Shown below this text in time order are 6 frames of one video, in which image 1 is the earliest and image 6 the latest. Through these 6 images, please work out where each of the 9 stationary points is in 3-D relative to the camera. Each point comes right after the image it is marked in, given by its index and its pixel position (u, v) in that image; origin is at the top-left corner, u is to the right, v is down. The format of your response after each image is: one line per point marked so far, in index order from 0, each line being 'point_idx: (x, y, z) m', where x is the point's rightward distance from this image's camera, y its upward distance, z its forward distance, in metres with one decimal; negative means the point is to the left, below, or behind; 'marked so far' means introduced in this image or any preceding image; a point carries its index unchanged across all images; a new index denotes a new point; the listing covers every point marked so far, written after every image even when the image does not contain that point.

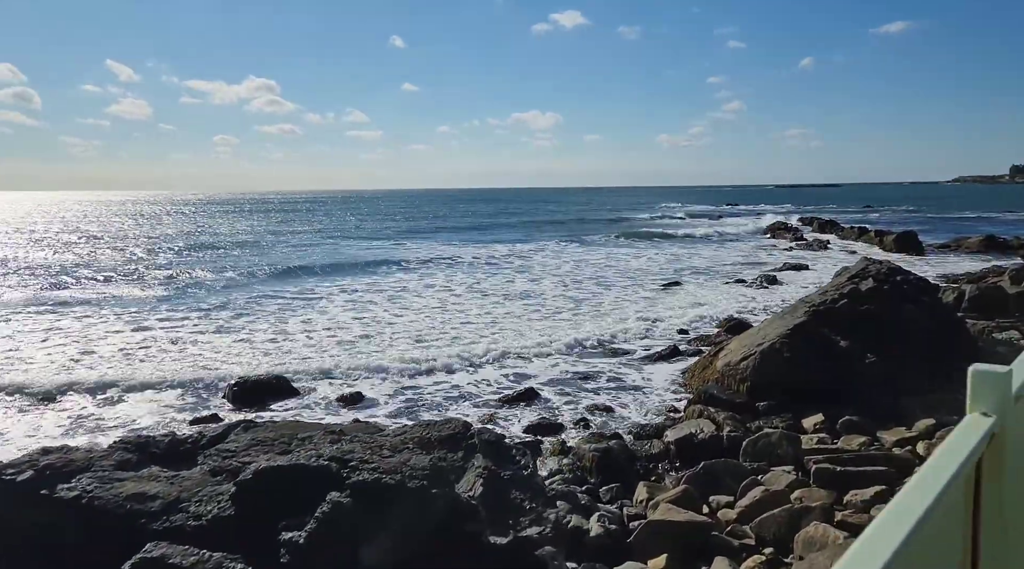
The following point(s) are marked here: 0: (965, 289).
0: (+10.8, -0.1, +17.6) m
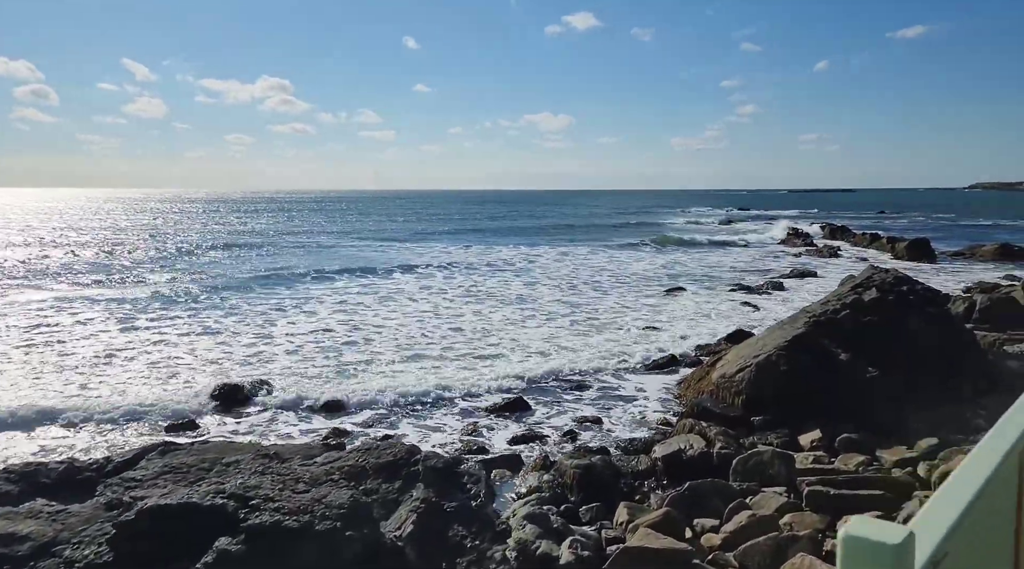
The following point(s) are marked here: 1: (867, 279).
0: (+10.7, -0.3, +17.0) m
1: (+5.8, +0.1, +12.0) m
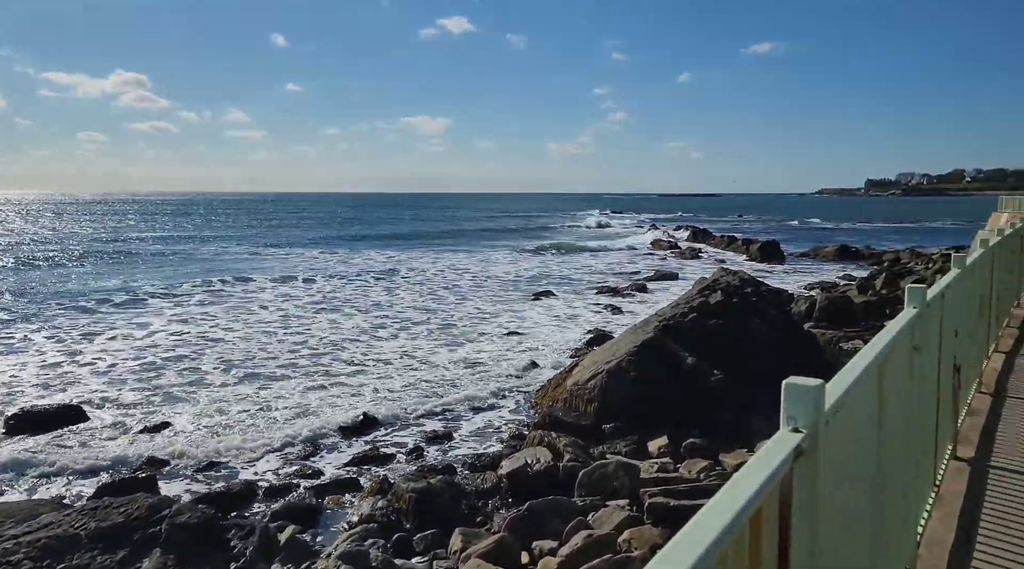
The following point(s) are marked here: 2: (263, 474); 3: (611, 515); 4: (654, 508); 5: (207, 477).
0: (+7.4, -0.3, +17.9) m
1: (+3.3, 0.0, +12.2) m
2: (-3.0, -2.3, +9.1) m
3: (+1.0, -2.2, +7.1) m
4: (+1.4, -2.2, +7.2) m
5: (-3.7, -2.3, +8.9) m
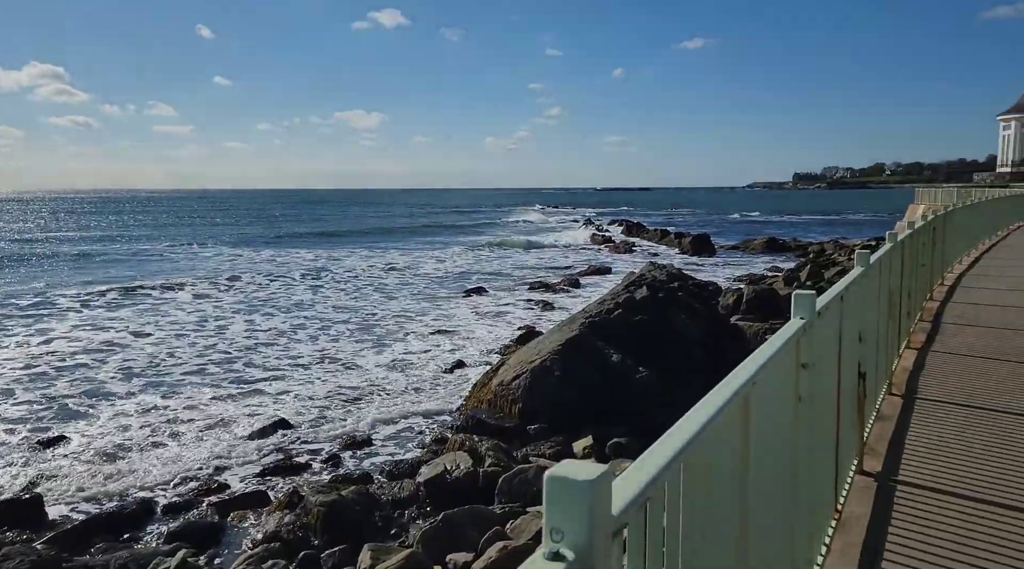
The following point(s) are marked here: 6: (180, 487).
0: (+5.7, -0.2, +18.1) m
1: (+2.1, +0.1, +12.1) m
2: (-4.0, -2.4, +8.4) m
3: (+0.2, -2.2, +6.8) m
4: (+0.6, -2.2, +6.9) m
5: (-4.6, -2.4, +8.2) m
6: (-3.8, -2.3, +8.5) m
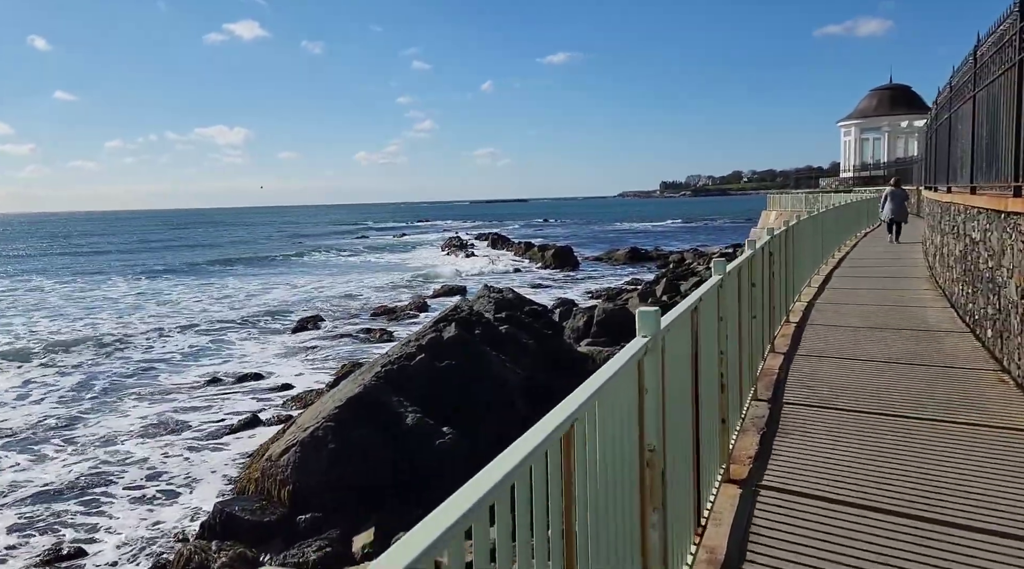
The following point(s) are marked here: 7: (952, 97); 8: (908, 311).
0: (+1.8, -0.6, +16.6) m
1: (-0.8, -0.4, +10.0) m
2: (-6.1, -3.0, +5.4) m
3: (-1.7, -2.6, +4.5) m
4: (-1.4, -2.6, +4.7) m
5: (-6.7, -3.0, +5.1) m
6: (-5.9, -3.0, +5.5) m
7: (+4.3, +1.9, +7.2) m
8: (+3.6, -0.2, +6.8) m
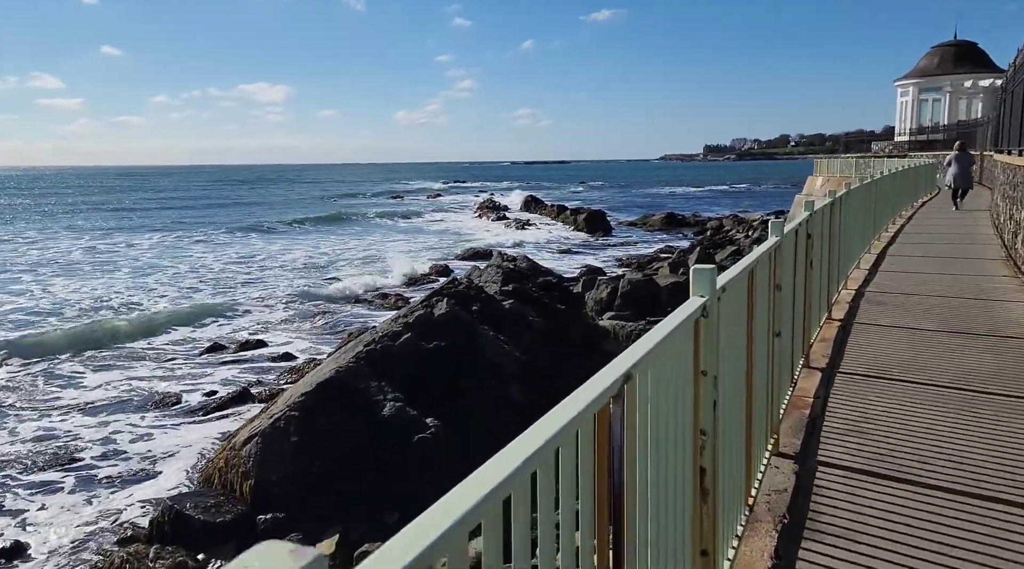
0: (+2.2, +0.1, +15.4) m
1: (-0.7, 0.0, +9.0) m
2: (-6.3, -2.7, +4.8) m
3: (-2.0, -2.5, +3.6) m
4: (-1.6, -2.5, +3.8) m
5: (-6.9, -2.8, +4.6) m
6: (-6.2, -2.7, +4.9) m
7: (+4.2, +2.0, +5.8) m
8: (+3.5, -0.1, +5.5) m
